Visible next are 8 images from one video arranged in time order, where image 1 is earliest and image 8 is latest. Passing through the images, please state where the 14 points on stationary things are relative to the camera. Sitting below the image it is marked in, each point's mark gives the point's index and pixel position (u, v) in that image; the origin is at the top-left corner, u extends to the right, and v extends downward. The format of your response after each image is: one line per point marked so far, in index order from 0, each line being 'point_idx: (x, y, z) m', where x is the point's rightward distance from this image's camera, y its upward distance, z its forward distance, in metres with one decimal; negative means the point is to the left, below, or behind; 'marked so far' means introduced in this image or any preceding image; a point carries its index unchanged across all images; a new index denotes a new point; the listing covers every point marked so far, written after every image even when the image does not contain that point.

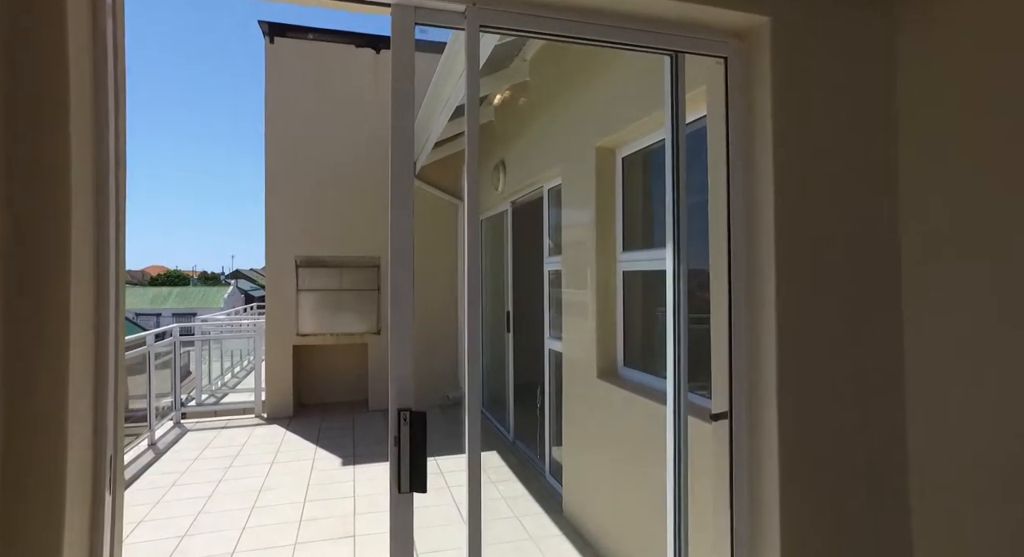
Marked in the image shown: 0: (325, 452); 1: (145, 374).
0: (-1.6, -1.5, +4.5) m
1: (-3.3, -0.8, +4.6) m
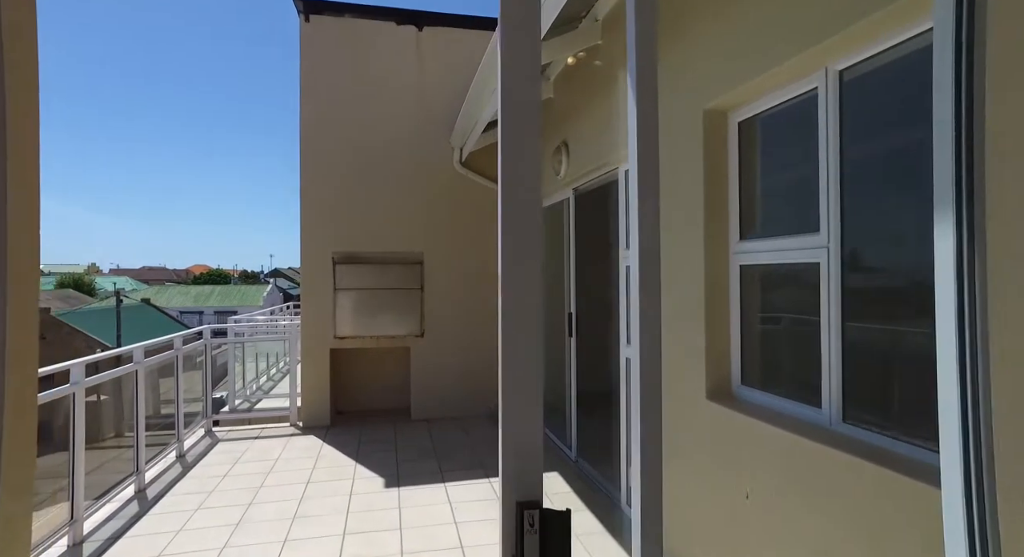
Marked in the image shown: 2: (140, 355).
0: (-1.1, -1.5, +4.0) m
1: (-2.8, -0.8, +4.3) m
2: (-2.7, -0.6, +3.7) m
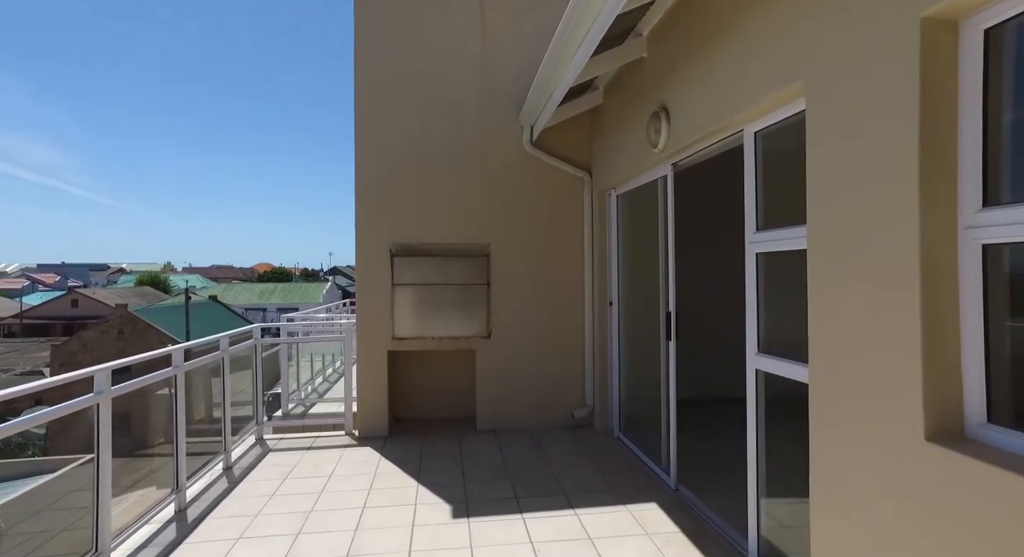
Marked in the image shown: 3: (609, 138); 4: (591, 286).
0: (-0.6, -1.4, +3.5) m
1: (-2.2, -0.8, +3.9) m
2: (-2.1, -0.5, +3.3) m
3: (+0.9, +1.3, +4.8) m
4: (+0.8, -0.1, +5.2) m
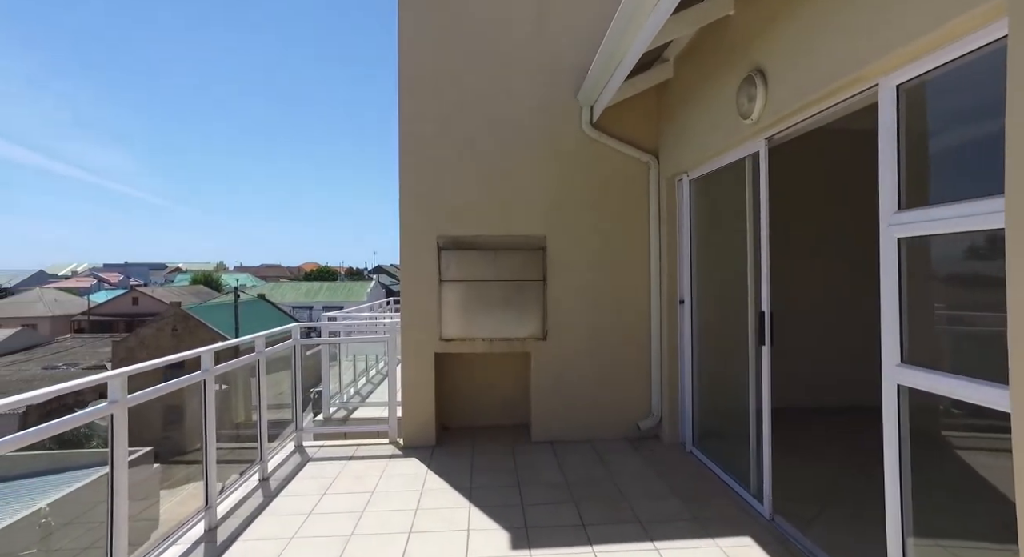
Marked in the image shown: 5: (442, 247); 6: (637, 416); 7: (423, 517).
0: (-0.2, -1.4, +3.1) m
1: (-1.8, -0.7, +3.6) m
2: (-1.7, -0.5, +3.0) m
3: (+1.4, +1.3, +4.3) m
4: (+1.3, -0.1, +4.7) m
5: (-0.6, +0.3, +4.6) m
6: (+1.1, -1.2, +4.8) m
7: (-0.5, -1.4, +3.1) m
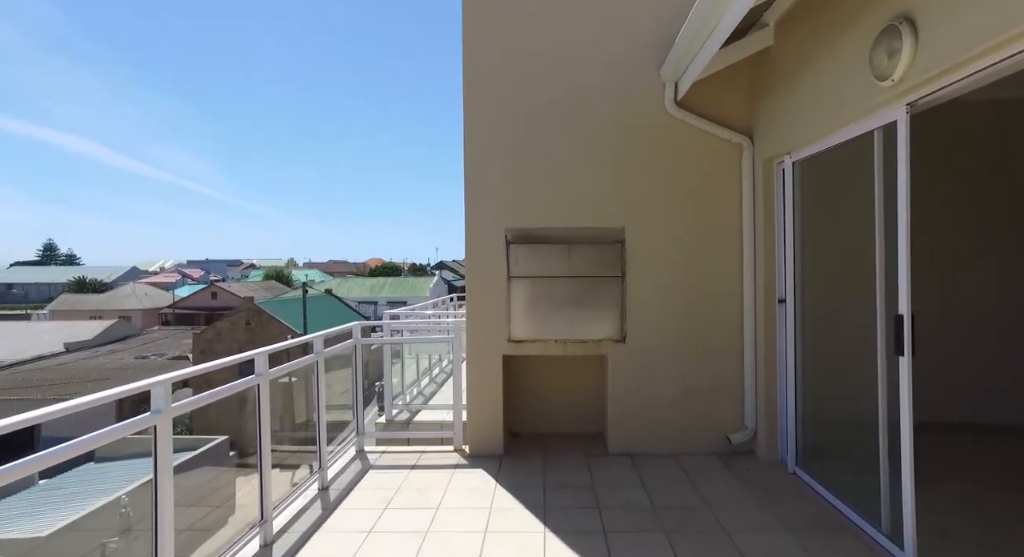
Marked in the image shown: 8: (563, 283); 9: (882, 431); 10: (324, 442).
0: (+0.3, -1.4, +2.7) m
1: (-1.3, -0.7, +3.4) m
2: (-1.3, -0.5, +2.8) m
3: (+1.9, +1.3, +3.7) m
4: (+1.9, 0.0, +4.1) m
5: (0.0, +0.3, +4.2) m
6: (+1.7, -1.2, +4.2) m
7: (-0.1, -1.4, +2.7) m
8: (+0.4, 0.0, +4.2) m
9: (+2.0, -0.8, +2.8) m
10: (-1.2, -1.1, +3.5) m
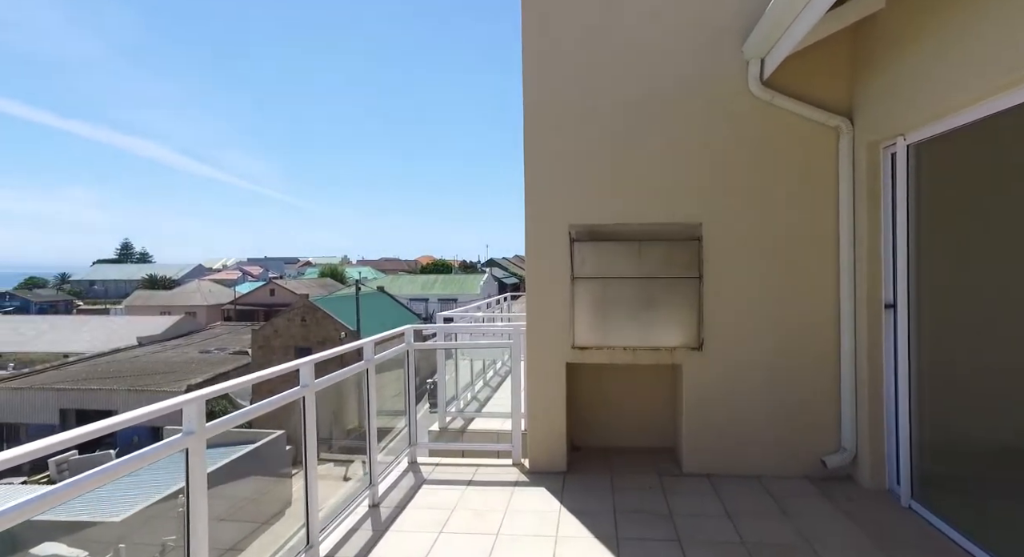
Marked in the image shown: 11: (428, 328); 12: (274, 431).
0: (+0.6, -1.4, +2.3) m
1: (-0.9, -0.7, +3.2) m
2: (-1.0, -0.5, +2.6) m
3: (+2.3, +1.3, +3.2) m
4: (+2.3, 0.0, +3.6) m
5: (+0.5, +0.3, +3.9) m
6: (+2.2, -1.2, +3.7) m
7: (+0.2, -1.4, +2.4) m
8: (+0.9, 0.0, +3.9) m
9: (+2.3, -0.8, +2.2) m
10: (-0.8, -1.1, +3.2) m
11: (-0.7, -0.4, +4.2) m
12: (-1.1, -0.8, +2.3) m
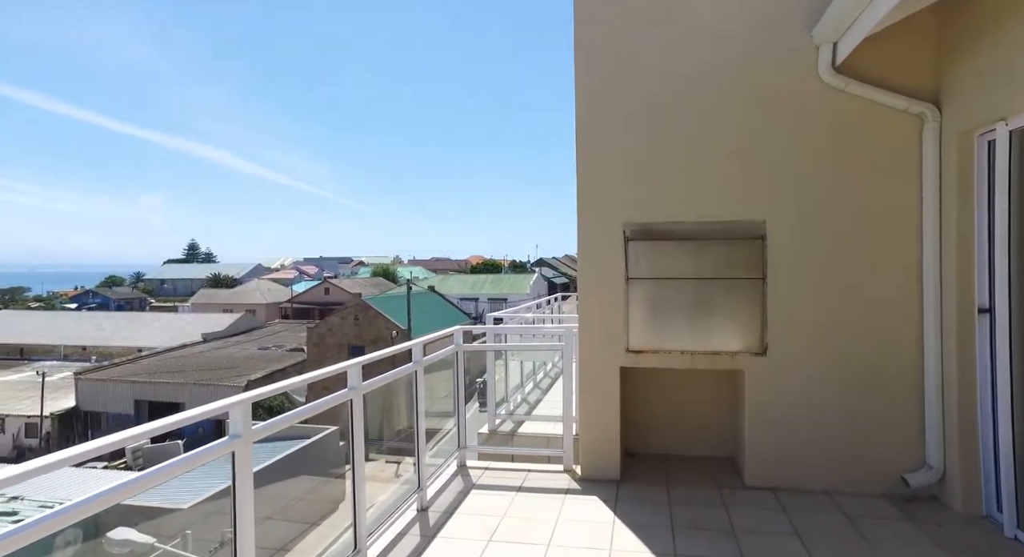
0: (+0.8, -1.4, +2.2) m
1: (-0.6, -0.7, +3.1) m
2: (-0.7, -0.5, +2.5) m
3: (+2.6, +1.3, +2.8) m
4: (+2.7, 0.0, +3.3) m
5: (+0.8, +0.3, +3.7) m
6: (+2.5, -1.2, +3.4) m
7: (+0.5, -1.4, +2.3) m
8: (+1.2, 0.0, +3.7) m
9: (+2.5, -0.8, +1.9) m
10: (-0.5, -1.1, +3.2) m
11: (-0.3, -0.4, +4.1) m
12: (-0.9, -0.8, +2.3) m
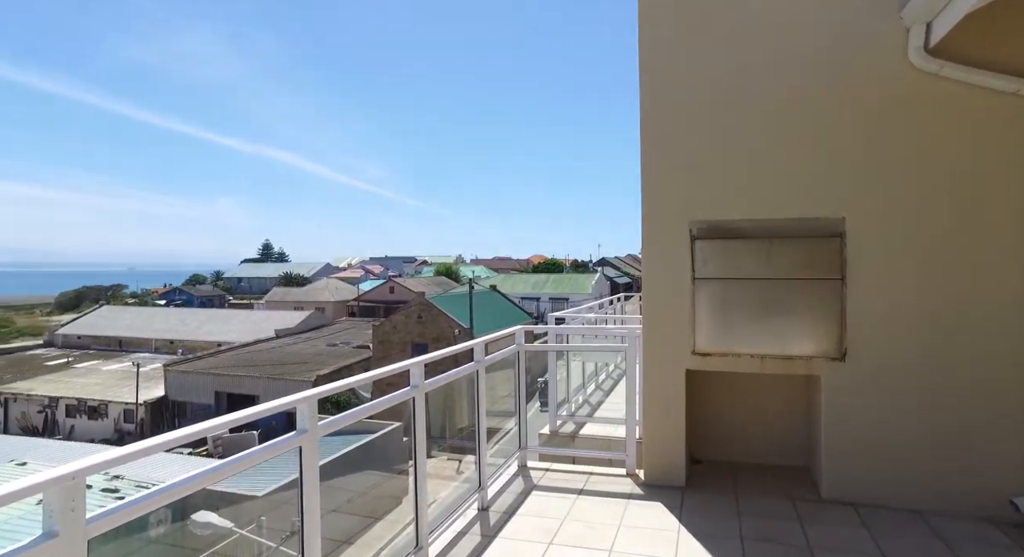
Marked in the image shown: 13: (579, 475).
0: (+1.0, -1.4, +2.0) m
1: (-0.2, -0.7, +3.2) m
2: (-0.4, -0.5, +2.6) m
3: (+2.9, +1.3, +2.5) m
4: (+3.0, 0.0, +2.9) m
5: (+1.2, +0.3, +3.6) m
6: (+2.9, -1.2, +3.1) m
7: (+0.7, -1.4, +2.2) m
8: (+1.7, 0.0, +3.5) m
9: (+2.7, -0.8, +1.6) m
10: (-0.2, -1.1, +3.2) m
11: (+0.2, -0.4, +4.1) m
12: (-0.6, -0.8, +2.4) m
13: (+0.5, -1.4, +3.7) m
